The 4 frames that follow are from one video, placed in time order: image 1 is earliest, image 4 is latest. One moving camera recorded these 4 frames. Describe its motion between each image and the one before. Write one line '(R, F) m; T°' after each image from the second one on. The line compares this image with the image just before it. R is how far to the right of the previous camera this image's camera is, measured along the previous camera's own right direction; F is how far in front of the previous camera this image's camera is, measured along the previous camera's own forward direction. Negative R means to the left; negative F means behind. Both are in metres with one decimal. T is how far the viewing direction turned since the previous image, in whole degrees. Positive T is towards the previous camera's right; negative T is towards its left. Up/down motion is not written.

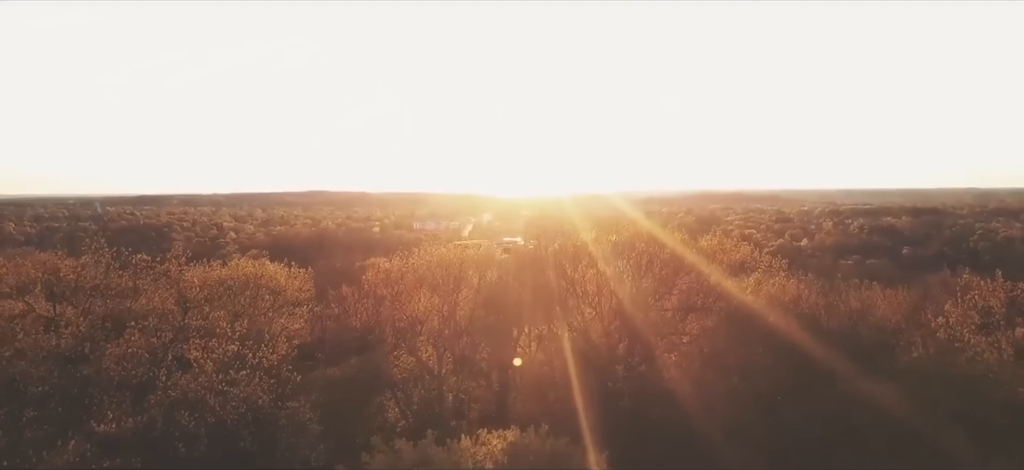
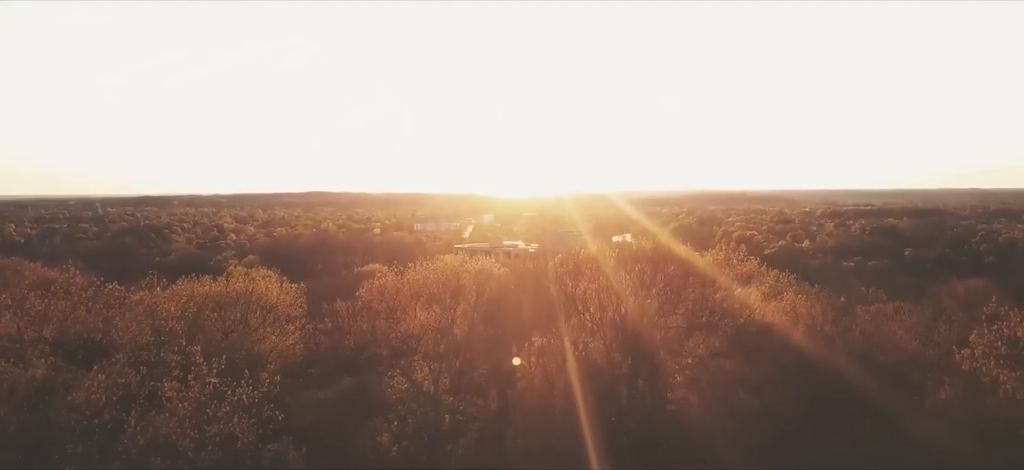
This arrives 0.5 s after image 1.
(+0.1, +0.7) m; 0°
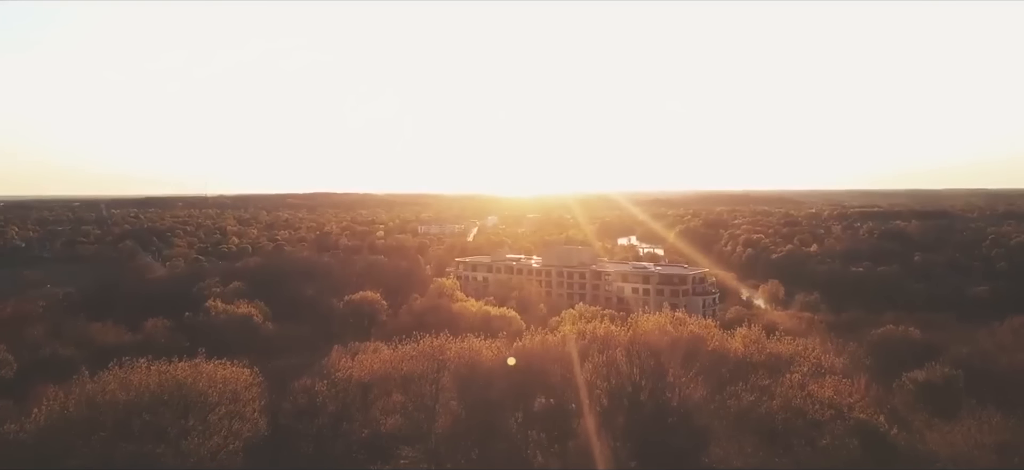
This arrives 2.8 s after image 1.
(+0.3, +3.4) m; 0°
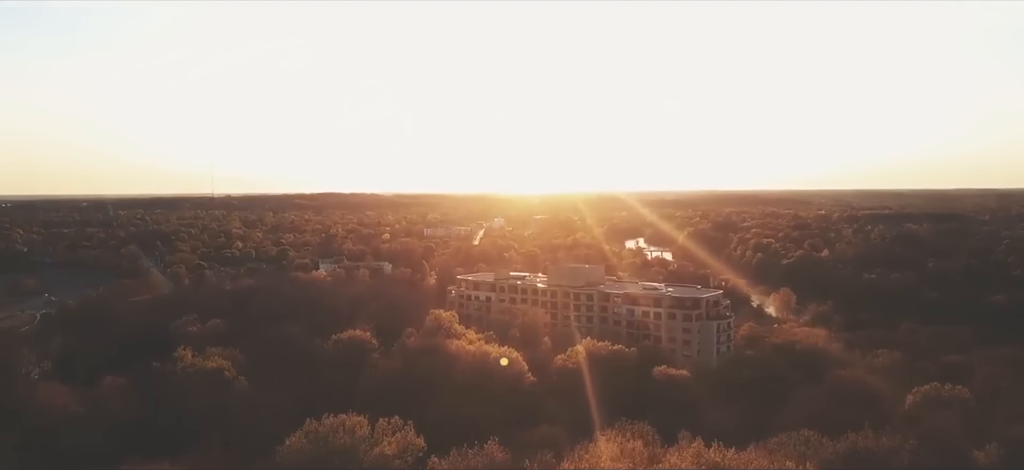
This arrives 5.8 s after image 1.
(+0.4, +4.2) m; -1°
